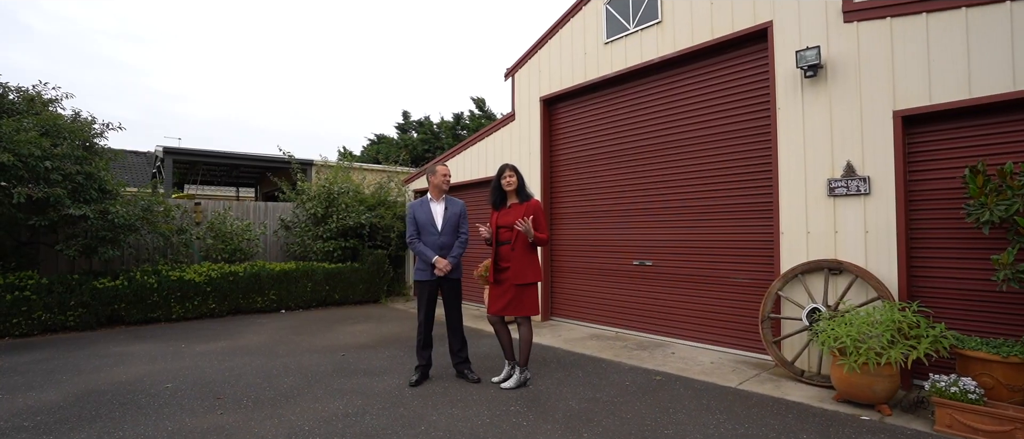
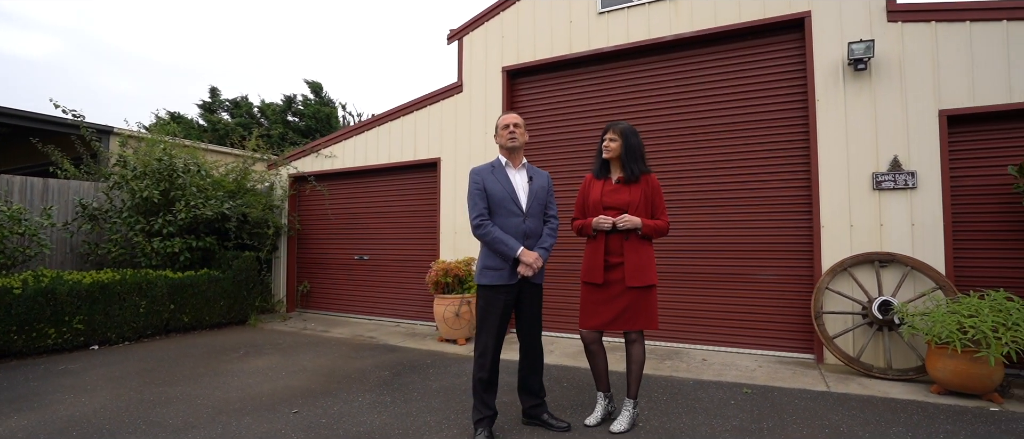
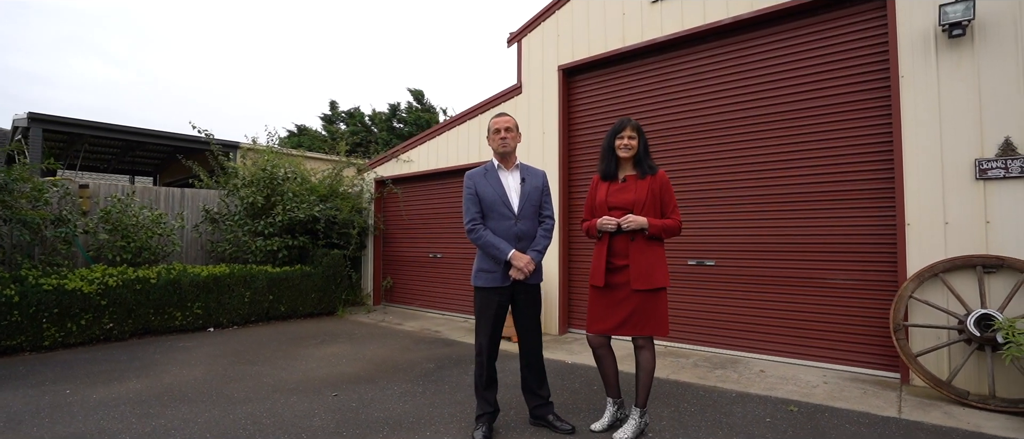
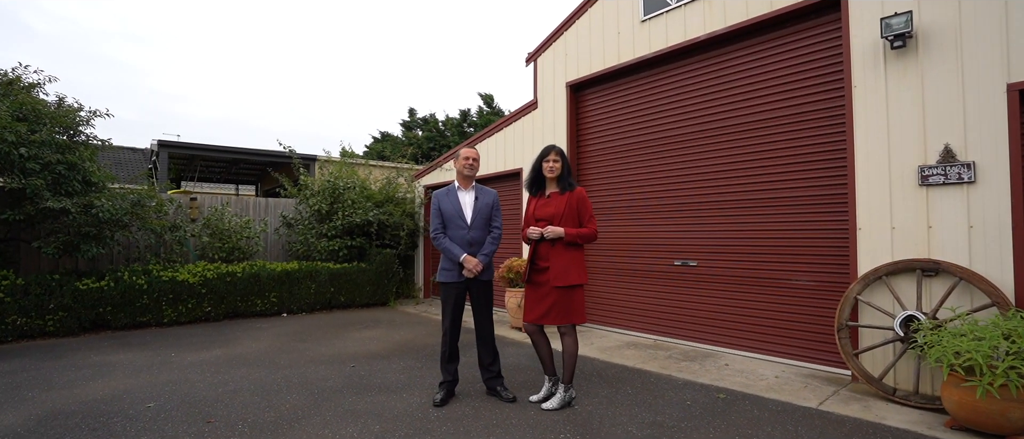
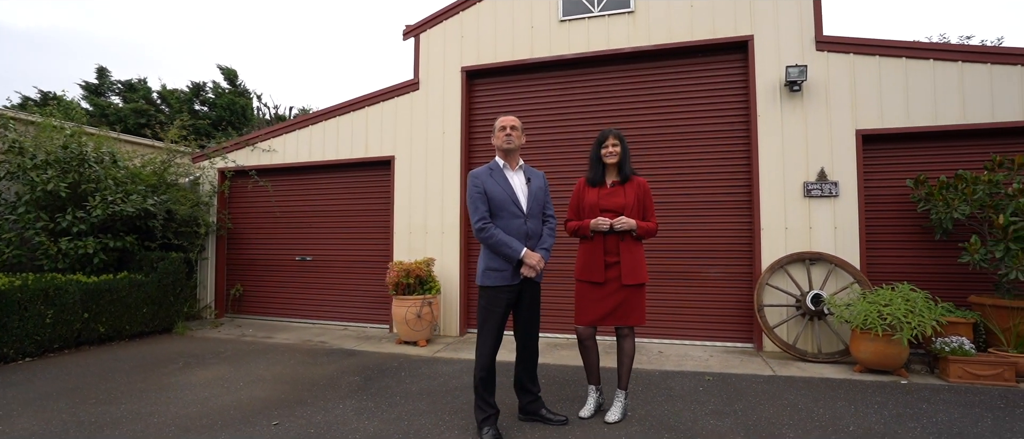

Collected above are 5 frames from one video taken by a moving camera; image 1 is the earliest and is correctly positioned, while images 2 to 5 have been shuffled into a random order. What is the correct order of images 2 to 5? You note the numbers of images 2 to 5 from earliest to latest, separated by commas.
4, 3, 2, 5
